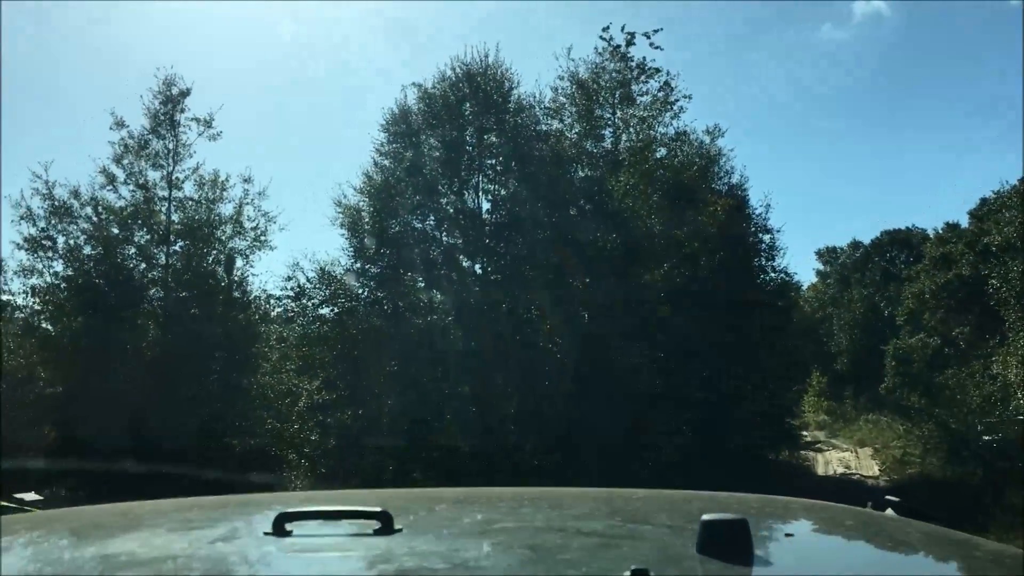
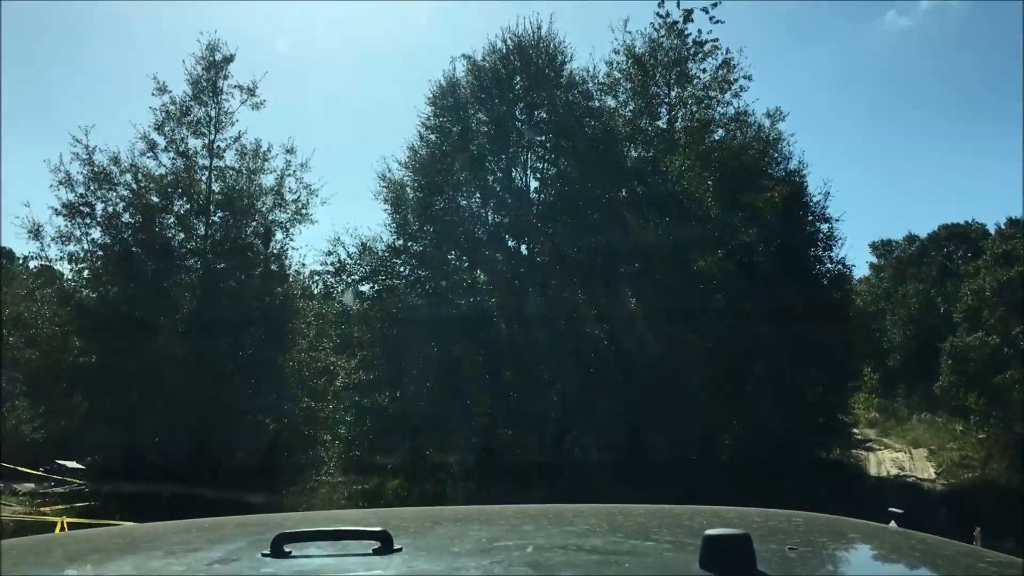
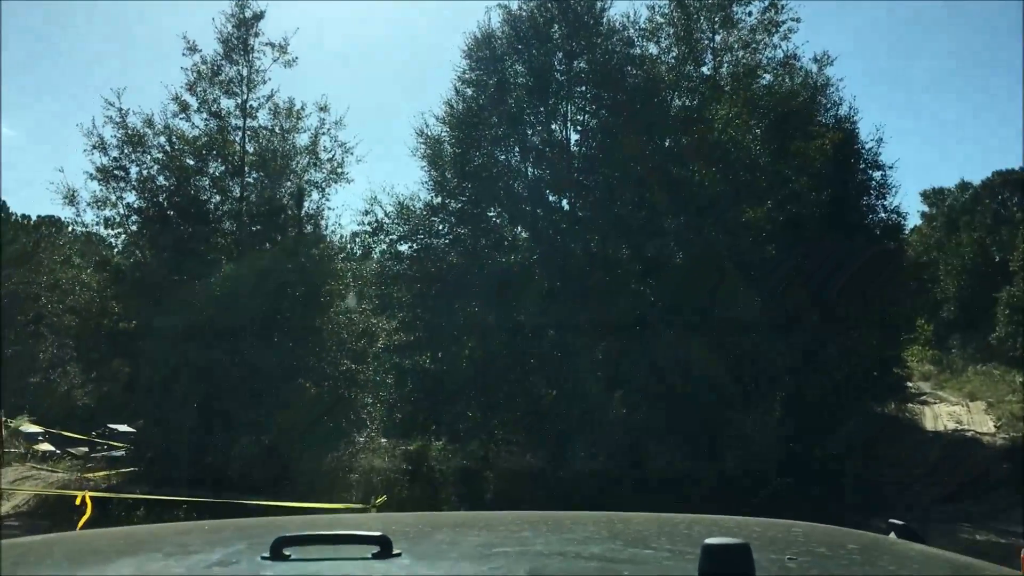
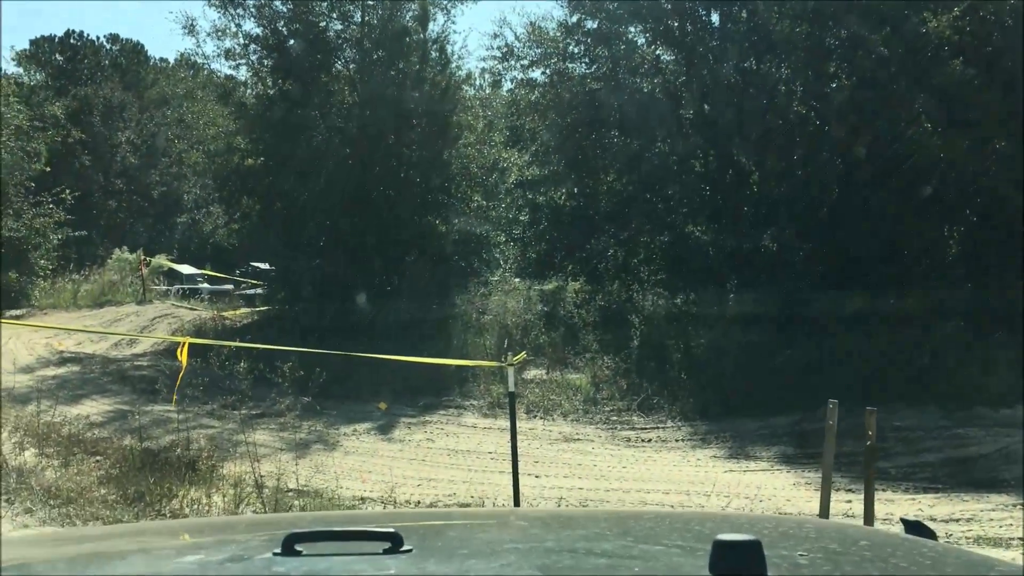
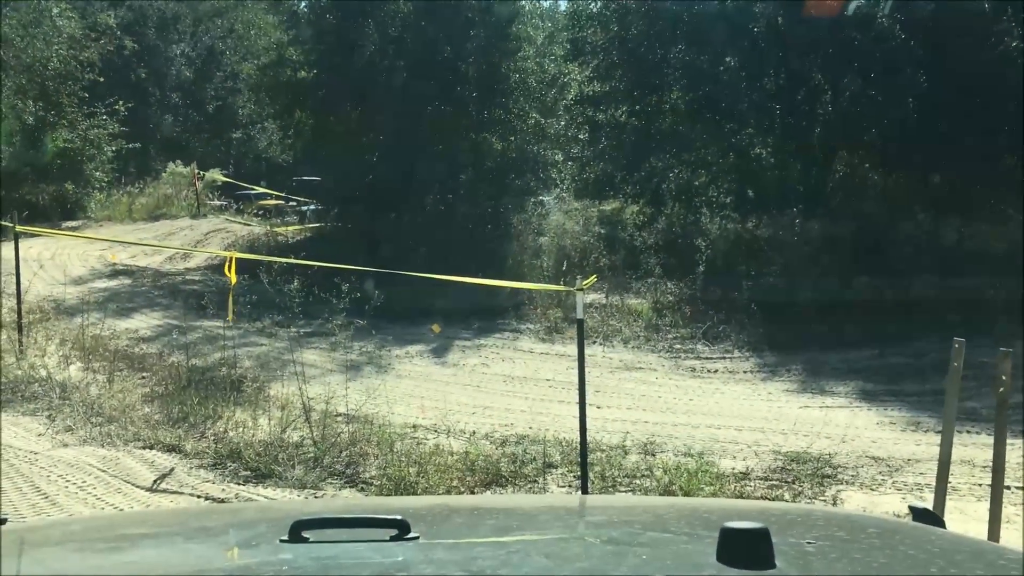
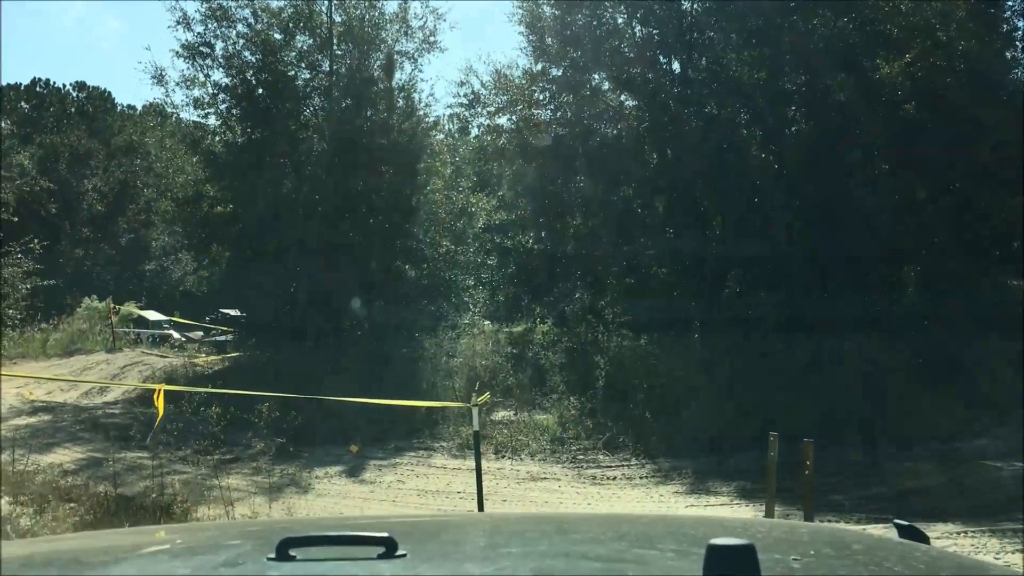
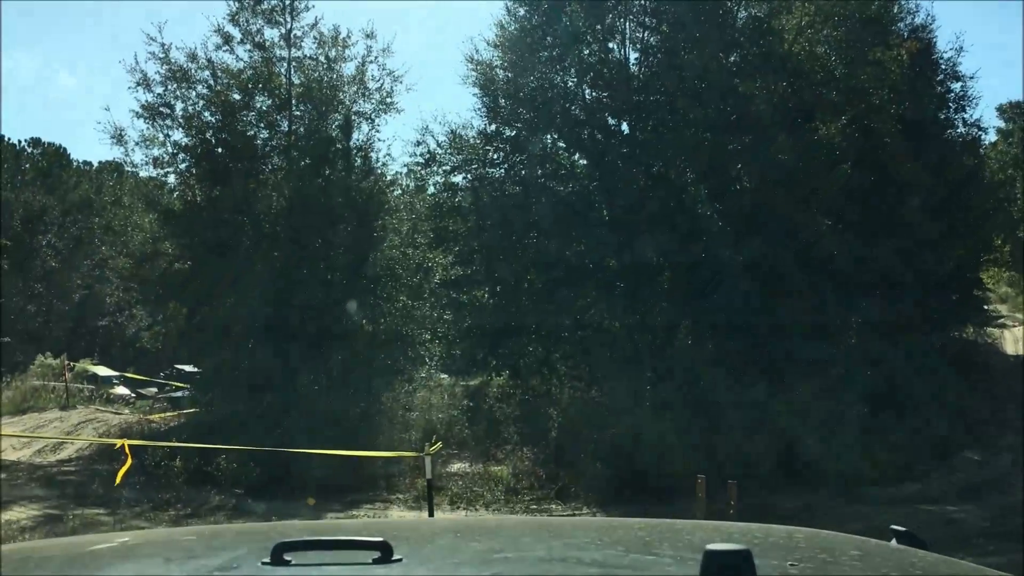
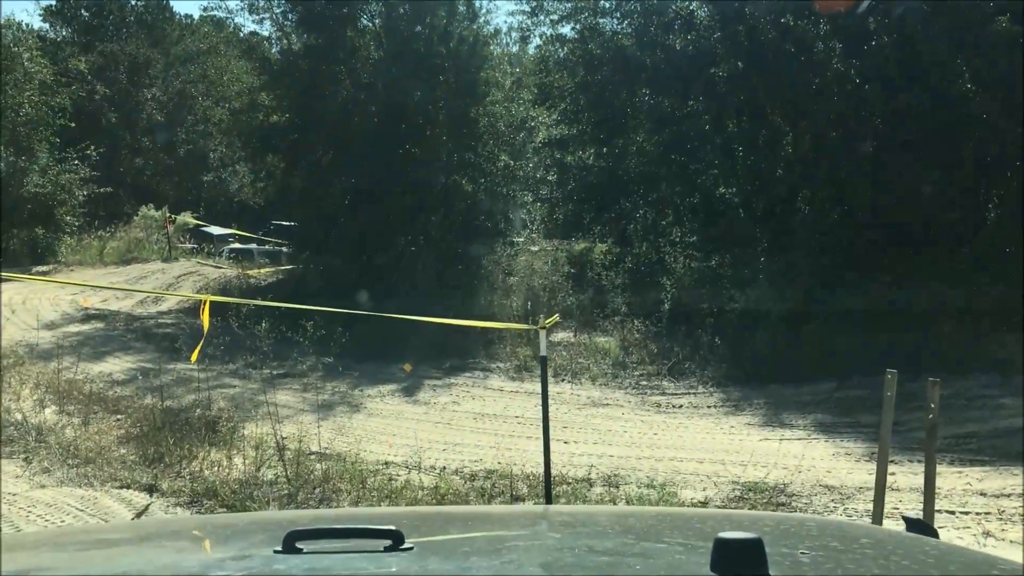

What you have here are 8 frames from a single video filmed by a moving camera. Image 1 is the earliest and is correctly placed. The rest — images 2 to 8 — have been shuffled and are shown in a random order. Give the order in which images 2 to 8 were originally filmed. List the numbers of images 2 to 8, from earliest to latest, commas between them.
2, 3, 7, 6, 4, 8, 5
